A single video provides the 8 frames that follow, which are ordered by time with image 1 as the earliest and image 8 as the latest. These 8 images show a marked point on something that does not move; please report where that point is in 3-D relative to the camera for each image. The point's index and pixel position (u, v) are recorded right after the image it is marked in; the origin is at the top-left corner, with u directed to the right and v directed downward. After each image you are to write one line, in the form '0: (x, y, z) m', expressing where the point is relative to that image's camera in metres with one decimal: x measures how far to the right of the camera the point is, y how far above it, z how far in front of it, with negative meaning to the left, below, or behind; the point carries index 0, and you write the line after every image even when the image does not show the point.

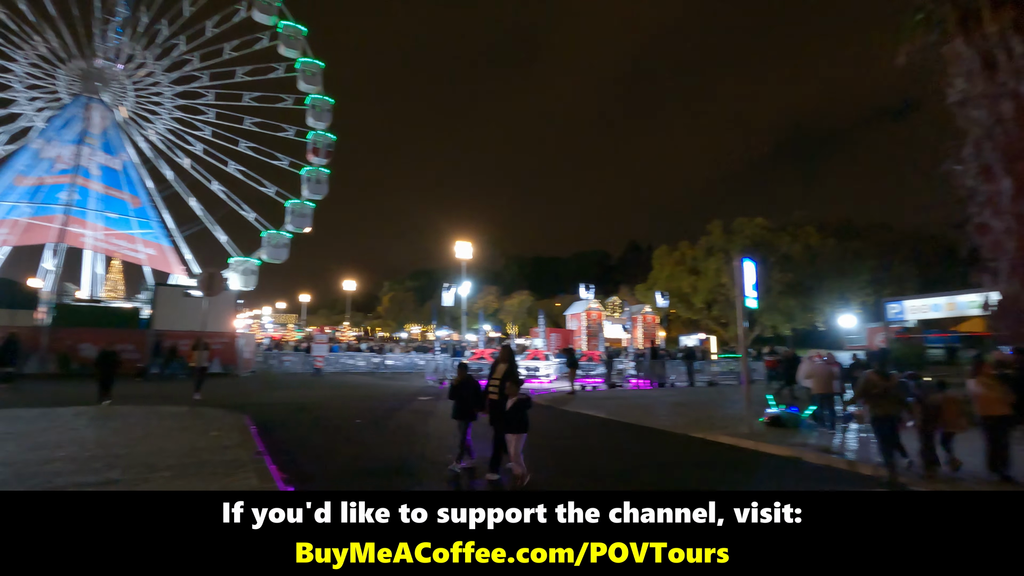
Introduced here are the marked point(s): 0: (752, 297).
0: (+5.9, -0.2, +13.1) m
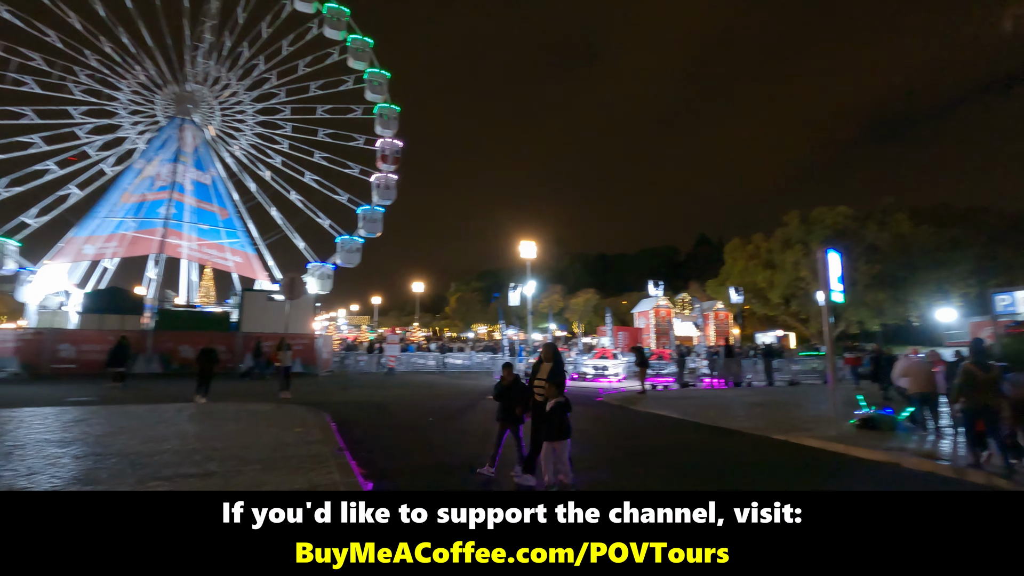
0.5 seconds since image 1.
0: (+7.5, 0.0, +12.3) m
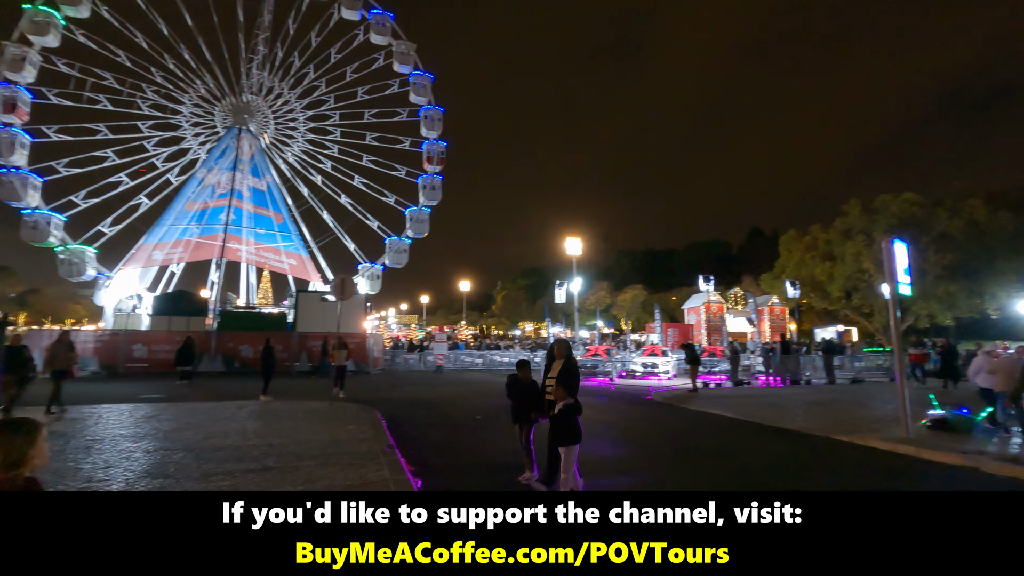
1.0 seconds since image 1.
0: (+8.5, +0.1, +11.5) m
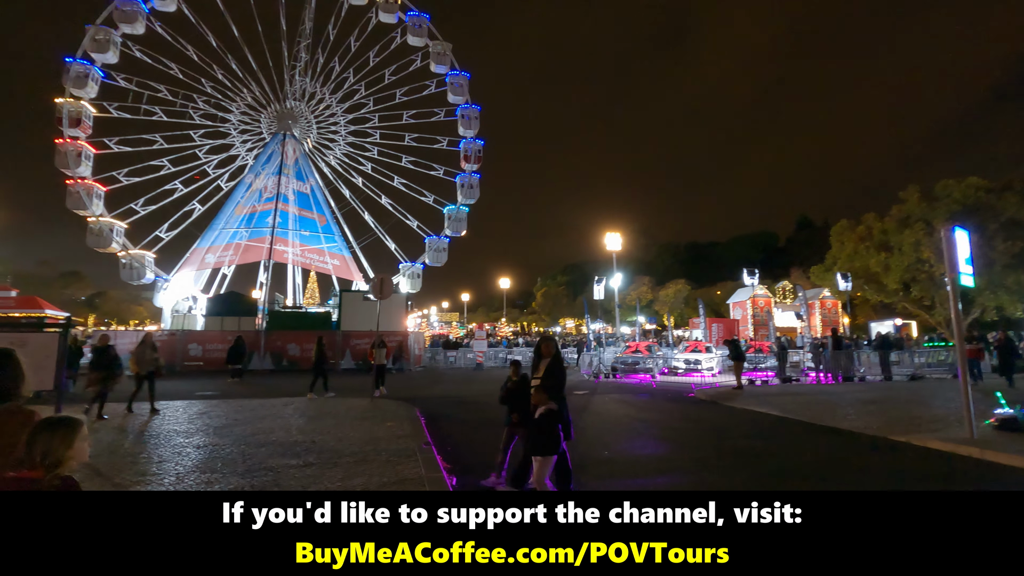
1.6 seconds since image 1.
0: (+9.2, +0.3, +10.8) m
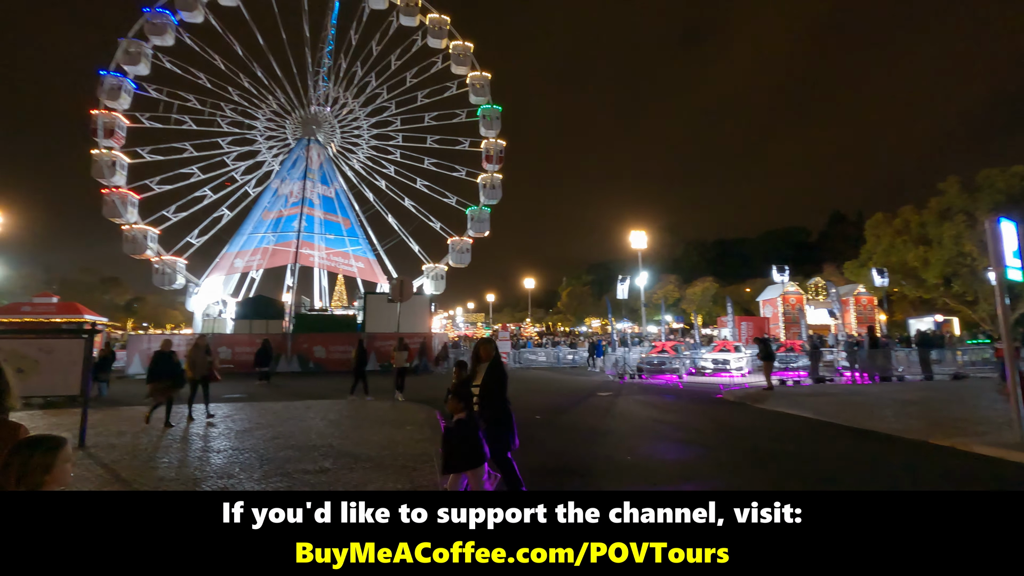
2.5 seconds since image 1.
0: (+9.6, +0.4, +10.2) m
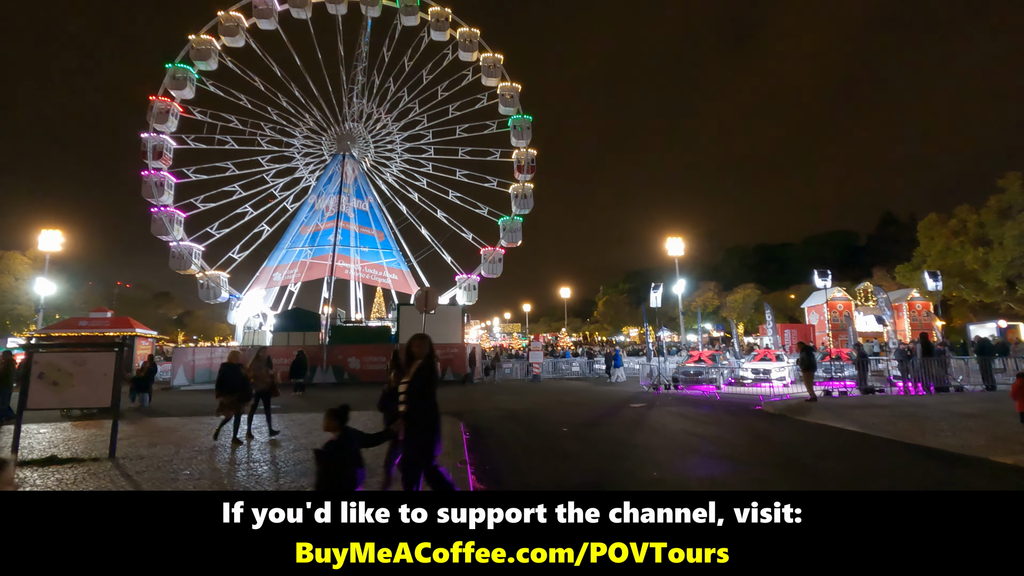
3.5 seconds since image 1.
0: (+10.0, +0.4, +9.3) m
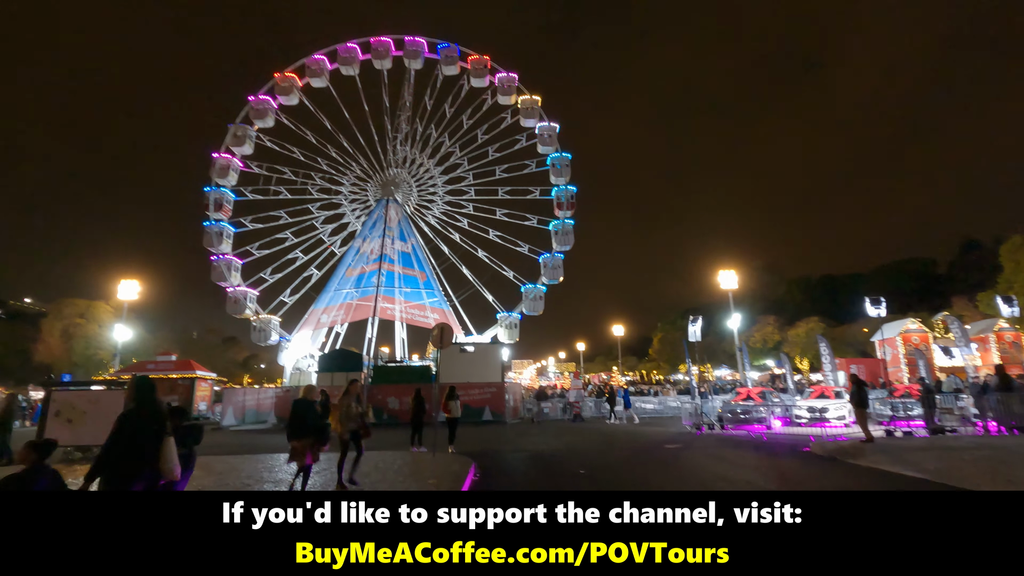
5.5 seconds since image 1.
0: (+9.9, +0.1, +8.0) m
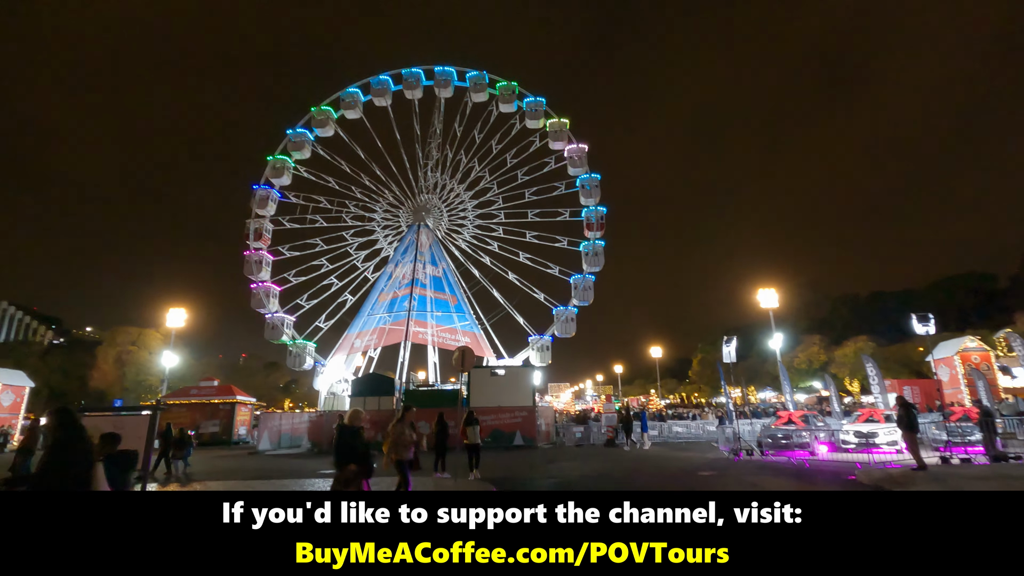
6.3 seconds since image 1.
0: (+10.0, 0.0, +7.1) m
